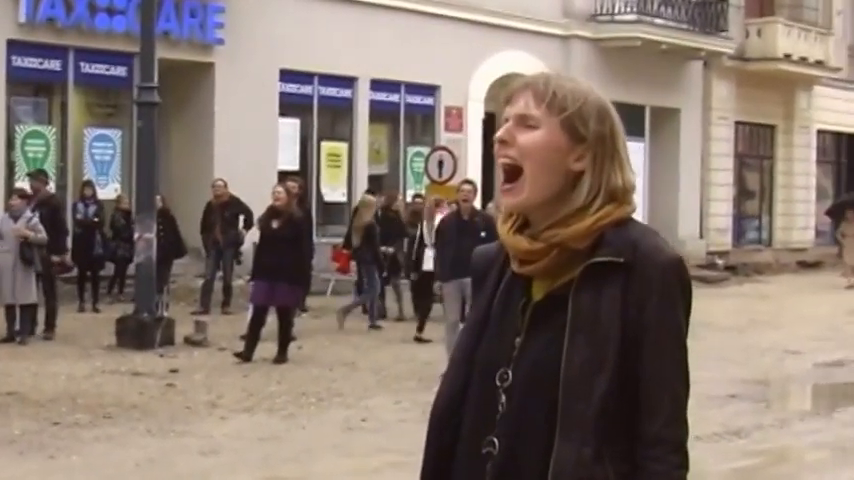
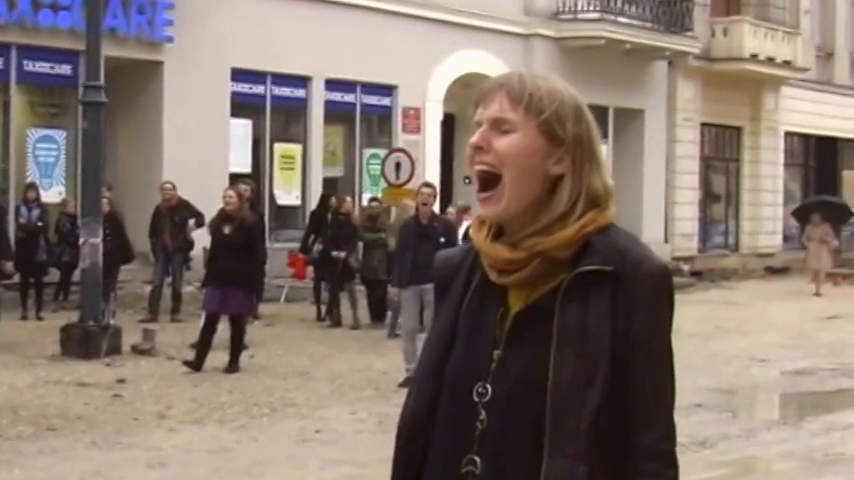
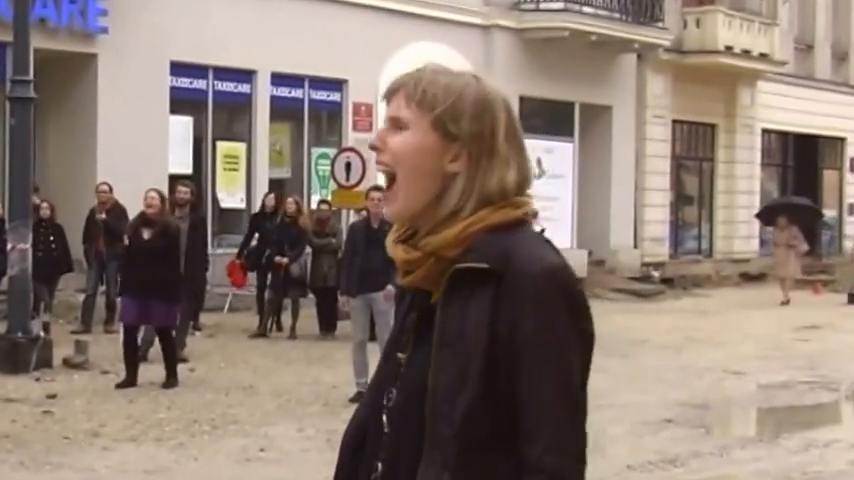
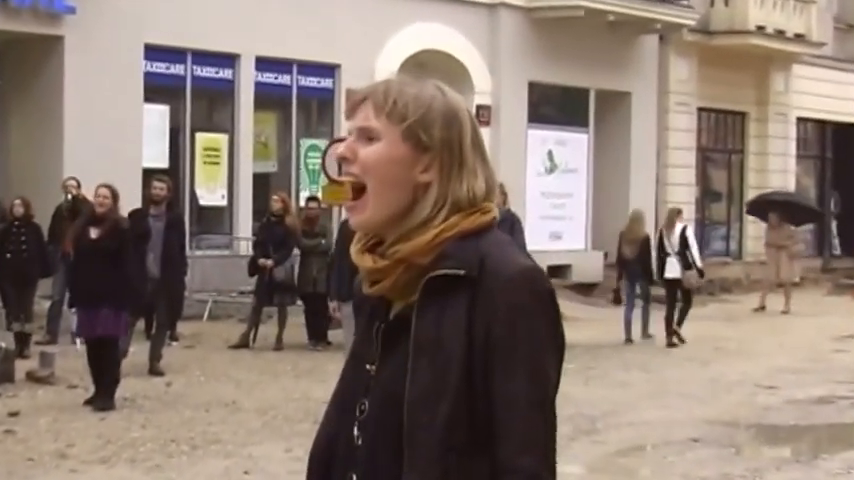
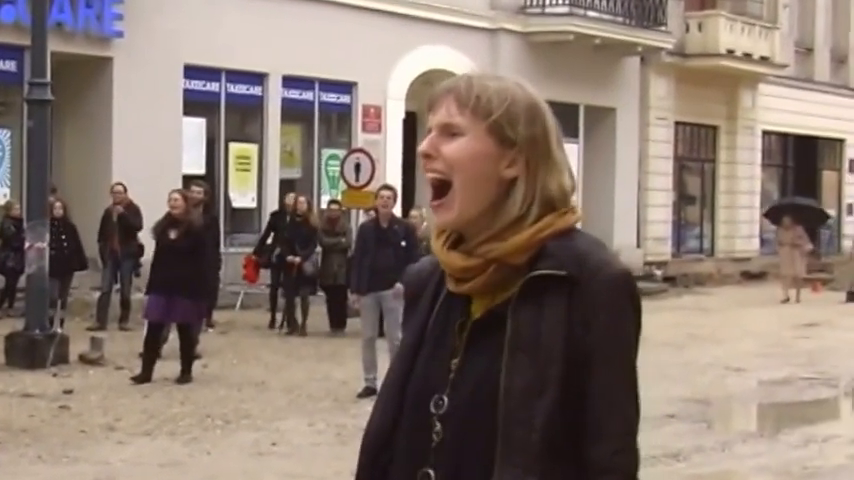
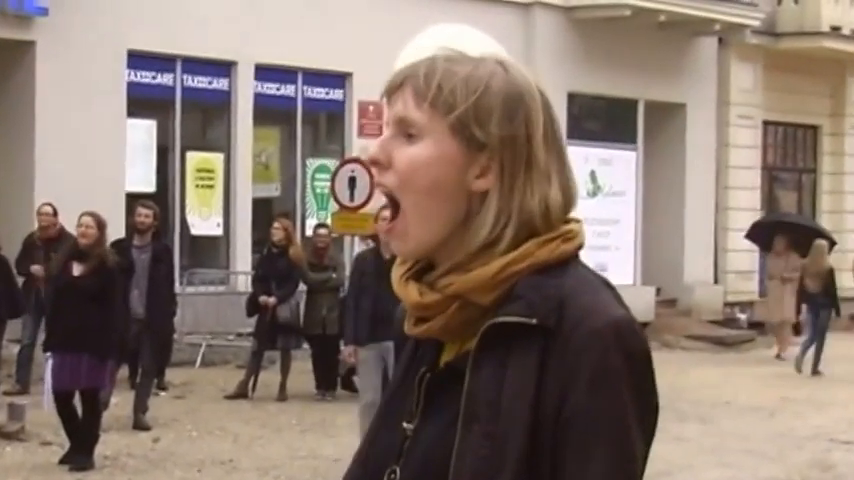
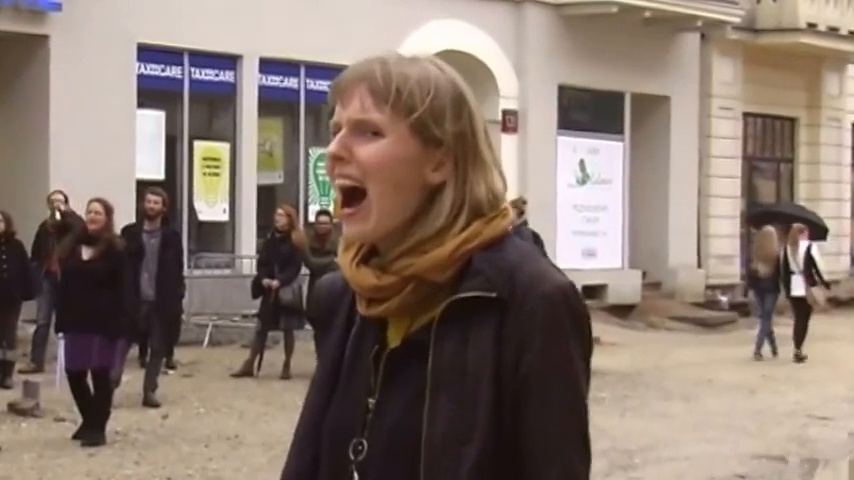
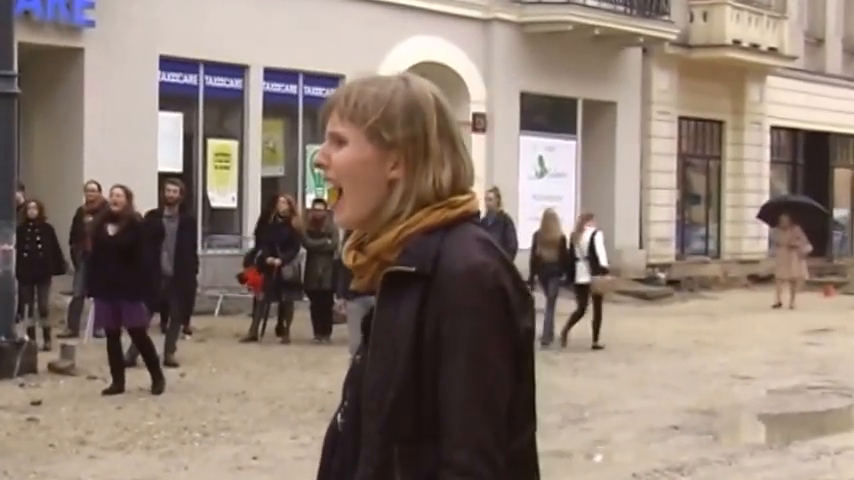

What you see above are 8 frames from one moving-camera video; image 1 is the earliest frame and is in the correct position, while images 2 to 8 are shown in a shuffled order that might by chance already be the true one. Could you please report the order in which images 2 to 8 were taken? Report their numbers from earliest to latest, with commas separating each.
2, 5, 3, 8, 4, 7, 6
